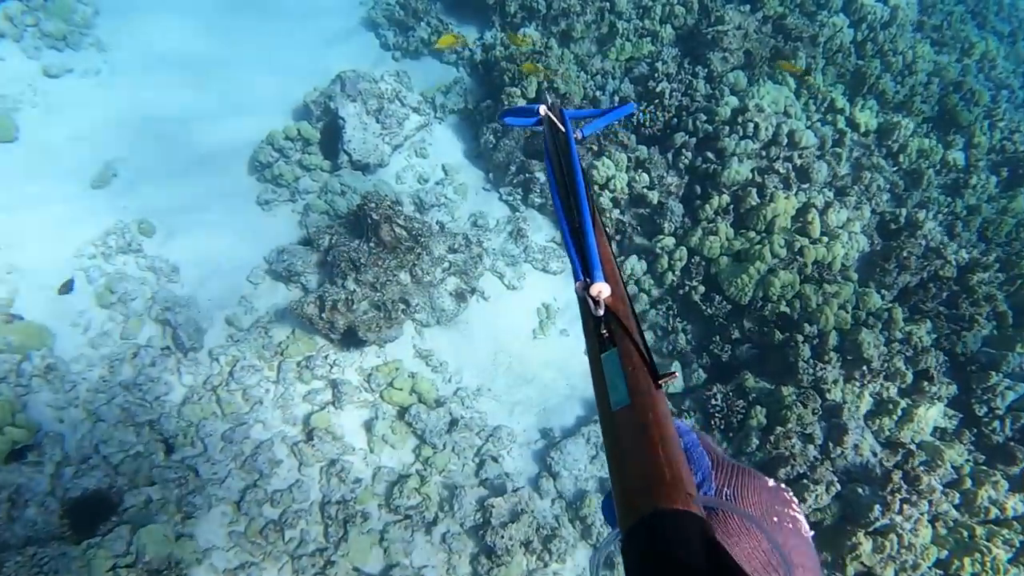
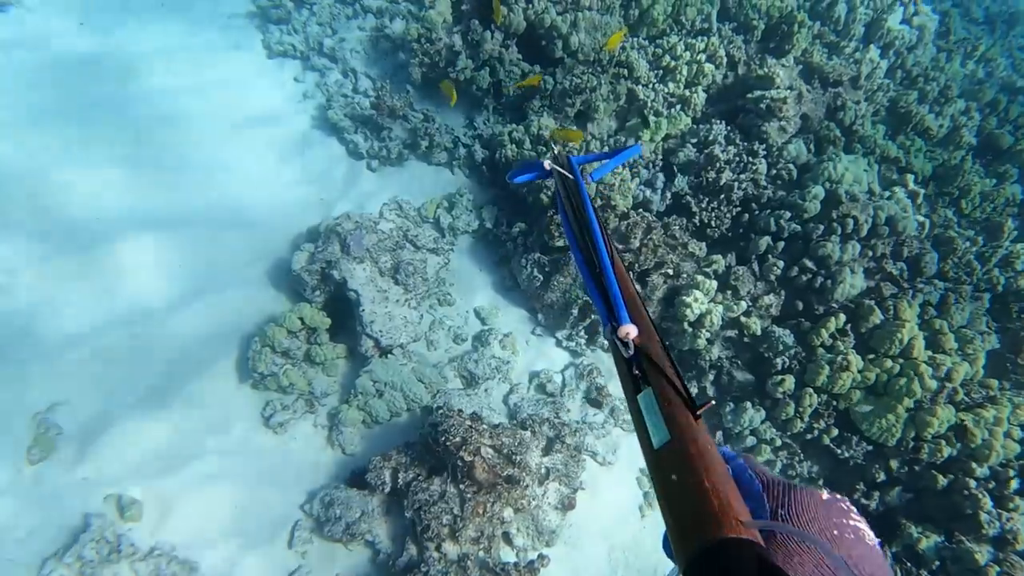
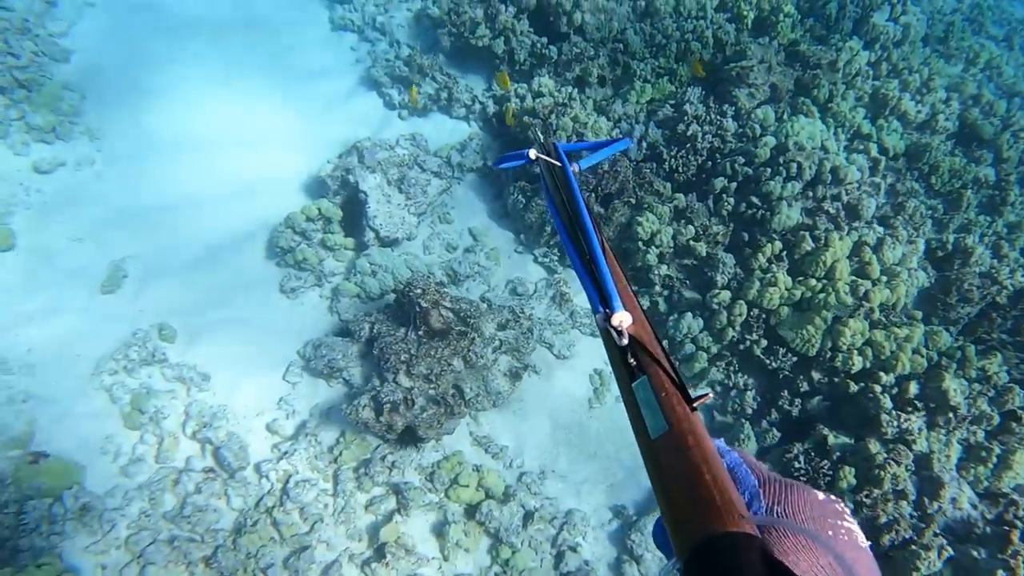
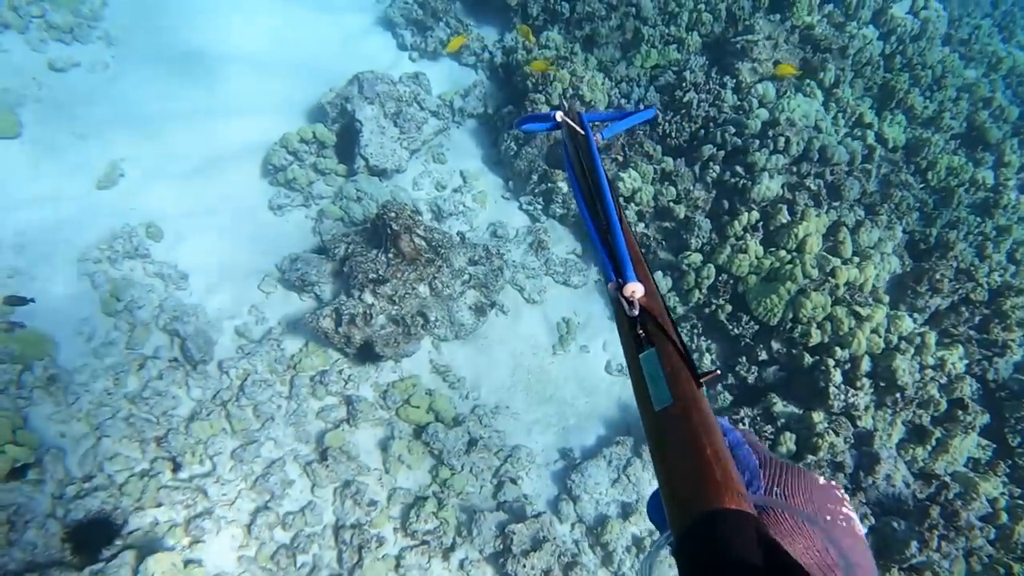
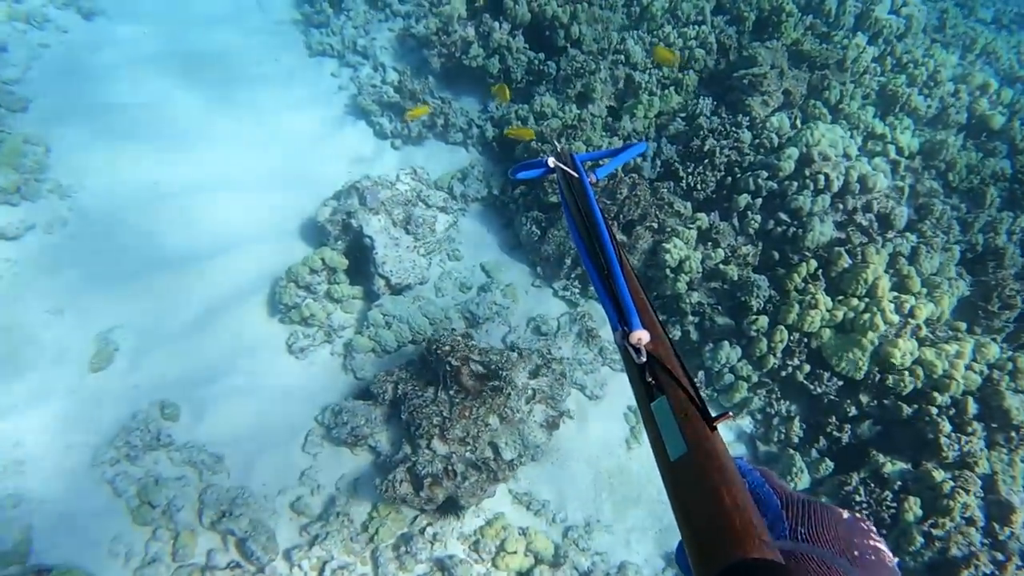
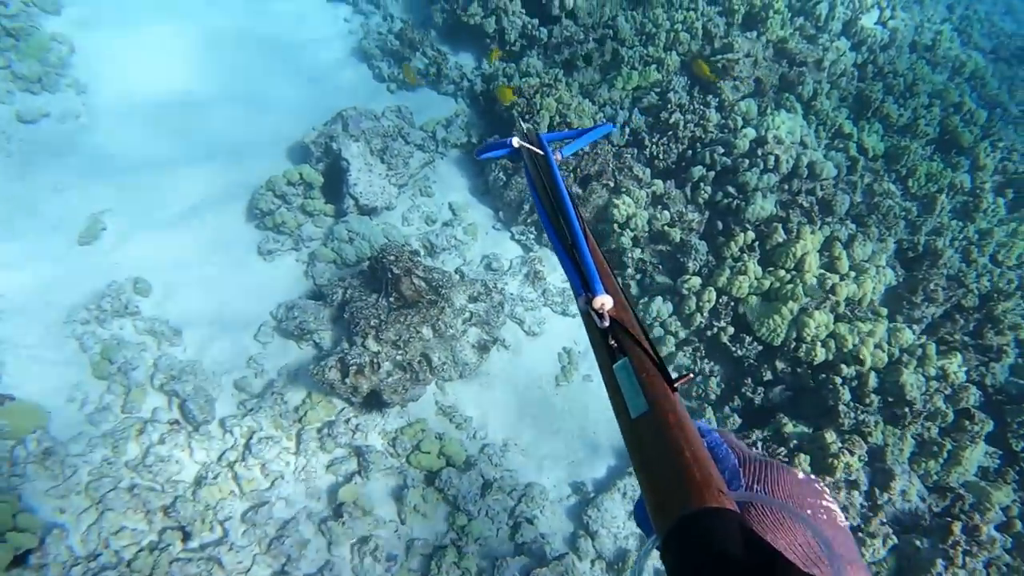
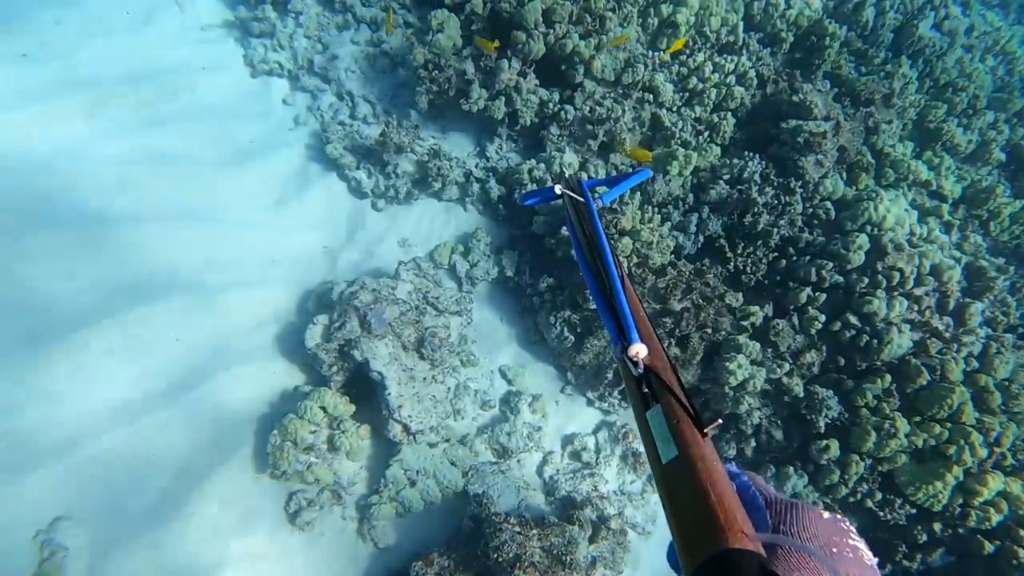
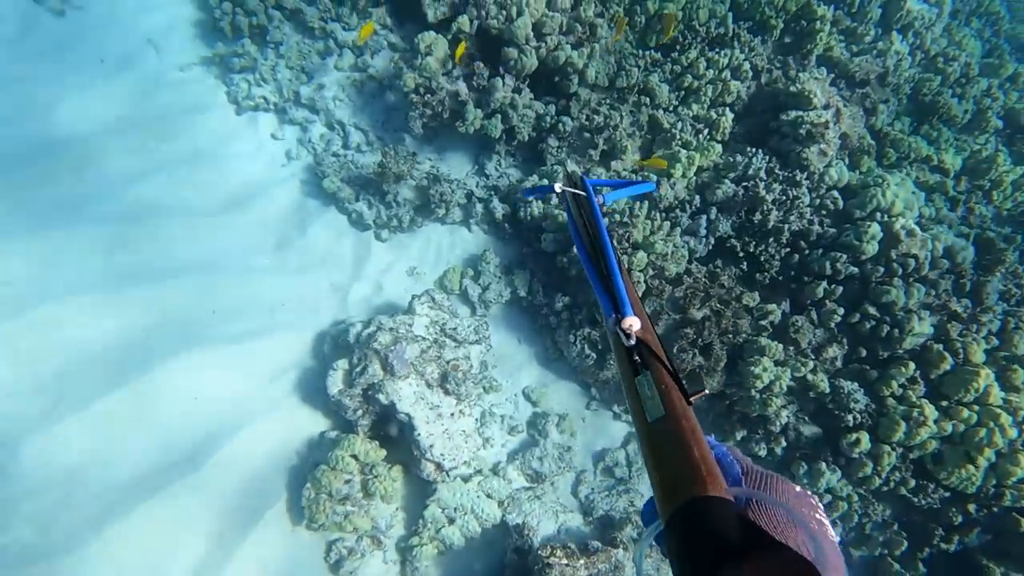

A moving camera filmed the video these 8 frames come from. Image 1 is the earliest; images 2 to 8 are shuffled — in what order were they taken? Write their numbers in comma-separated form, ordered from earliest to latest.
4, 6, 3, 5, 2, 7, 8
